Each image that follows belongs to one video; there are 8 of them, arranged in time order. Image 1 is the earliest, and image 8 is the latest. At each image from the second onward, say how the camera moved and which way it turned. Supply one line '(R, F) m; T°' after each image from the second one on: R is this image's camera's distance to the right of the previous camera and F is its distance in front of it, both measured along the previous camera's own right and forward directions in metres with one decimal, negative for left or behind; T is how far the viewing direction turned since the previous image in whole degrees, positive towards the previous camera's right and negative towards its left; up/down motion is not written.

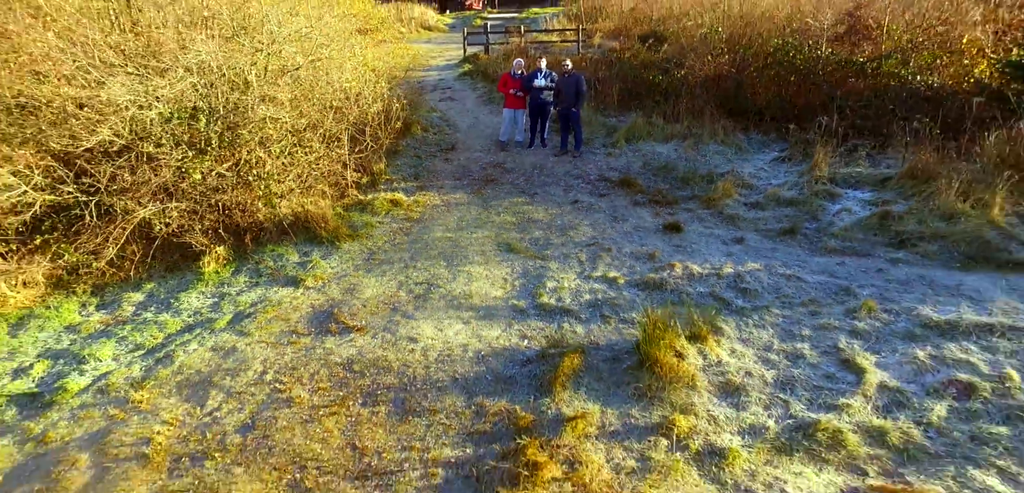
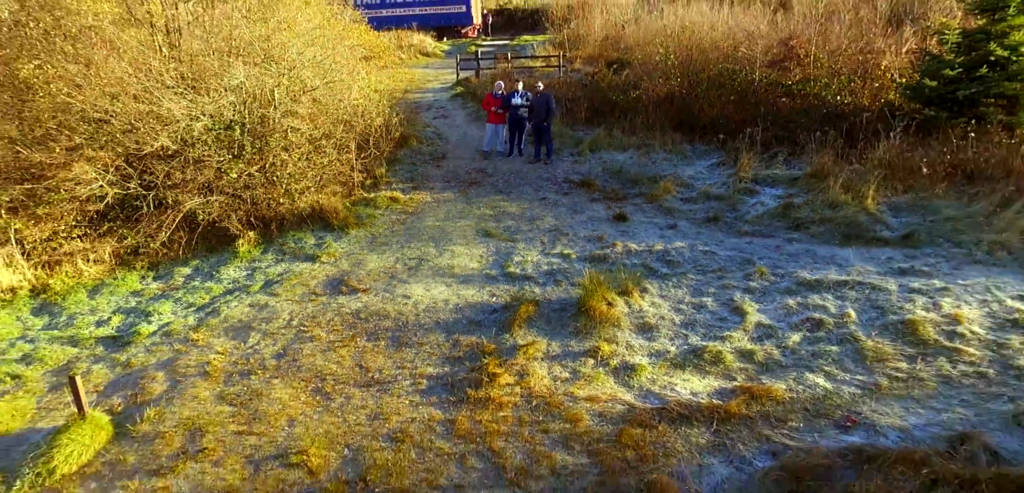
(+0.3, -1.5) m; 0°
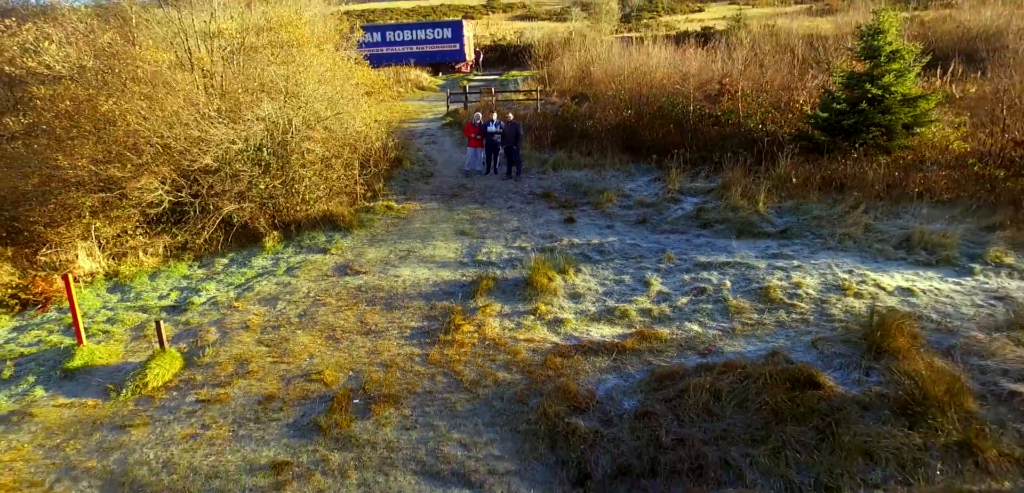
(+0.5, -2.1) m; 0°
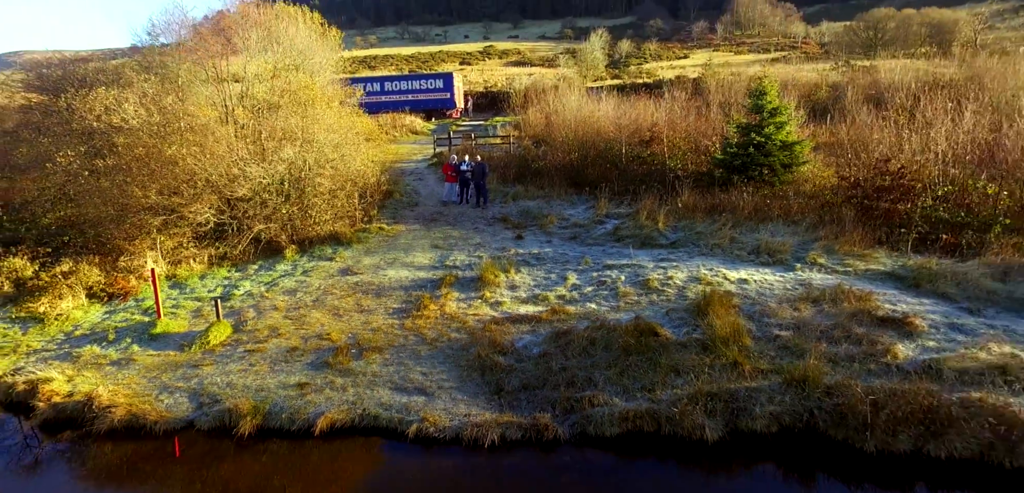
(+0.8, -3.1) m; 0°
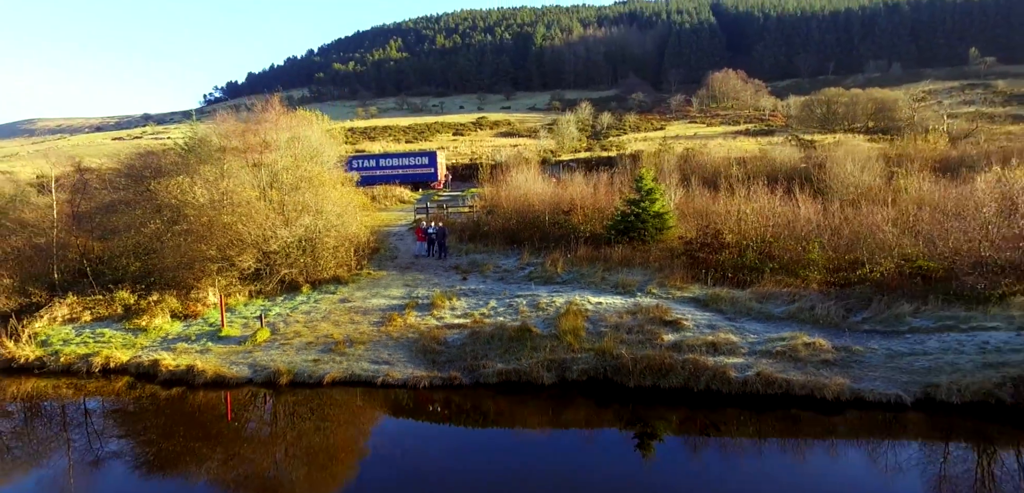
(+1.5, -5.9) m; 0°
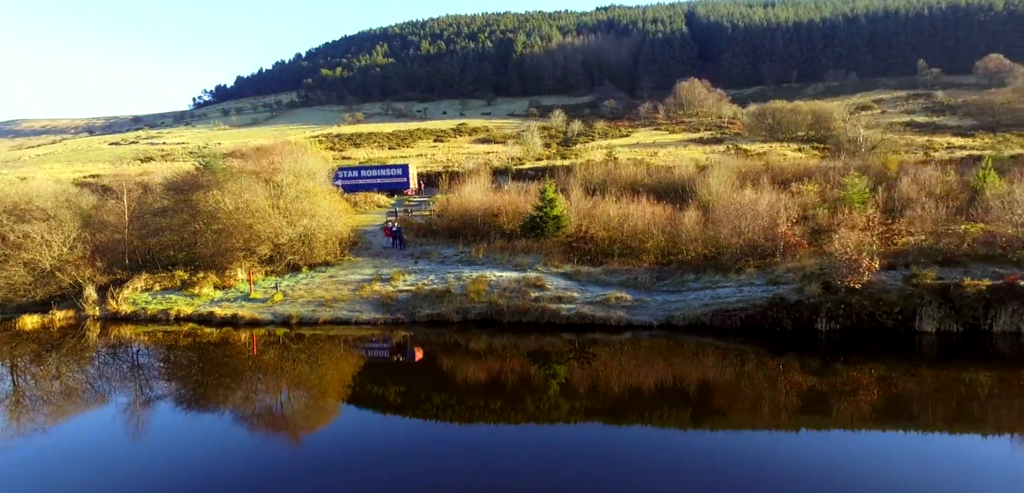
(+2.1, -8.2) m; +1°
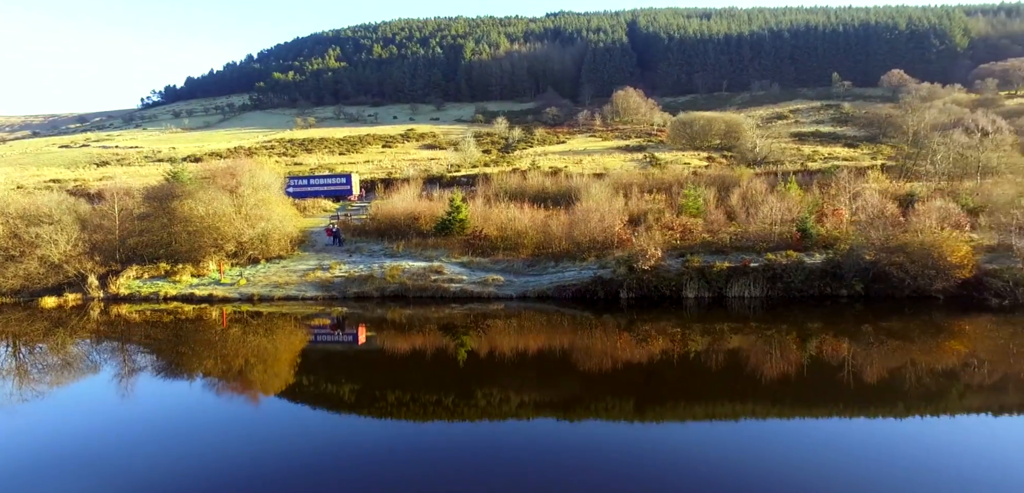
(+2.3, -8.1) m; +4°
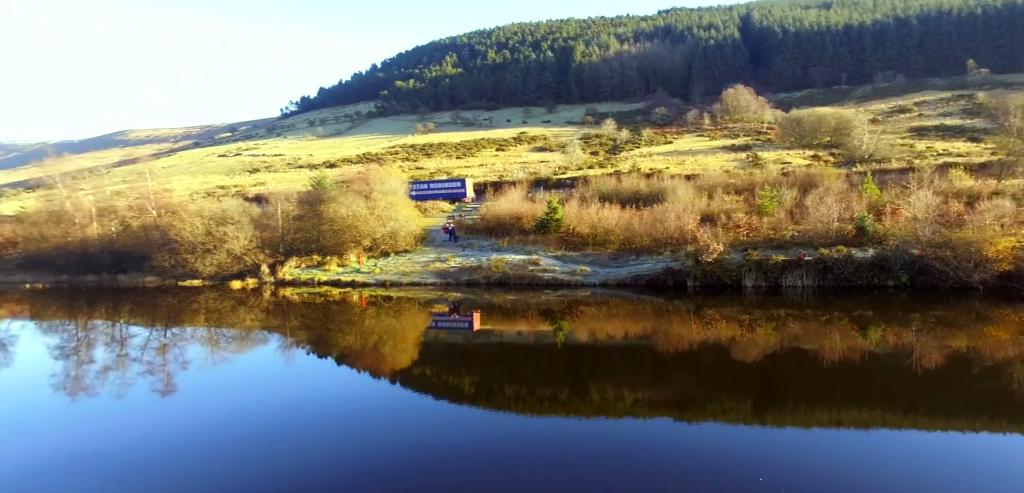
(+1.5, -5.4) m; -10°
